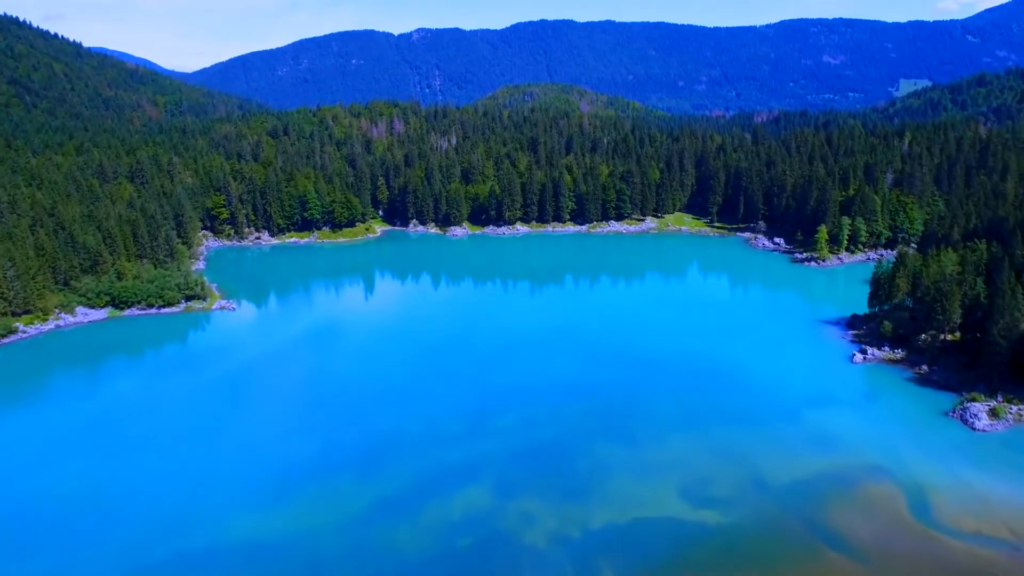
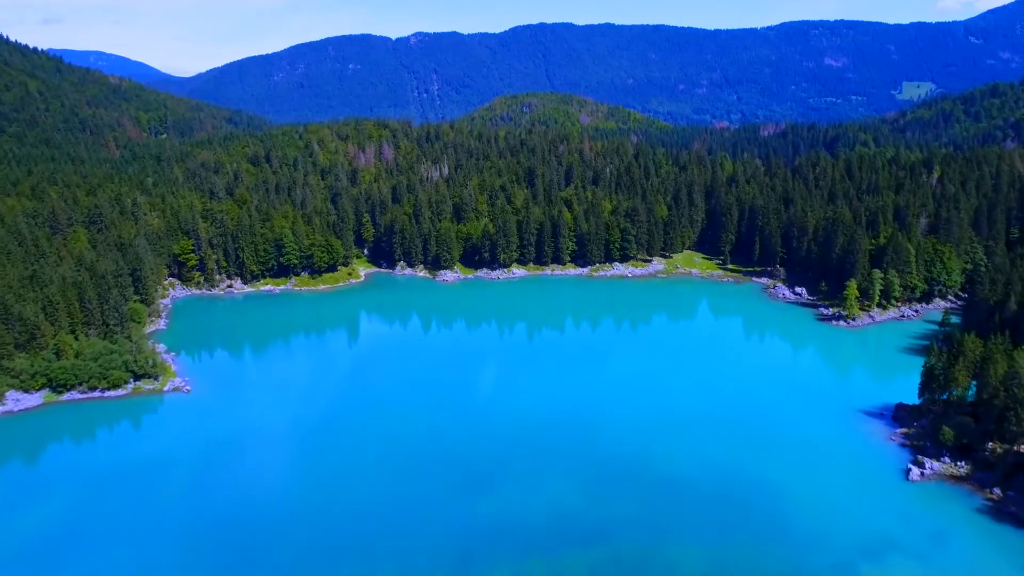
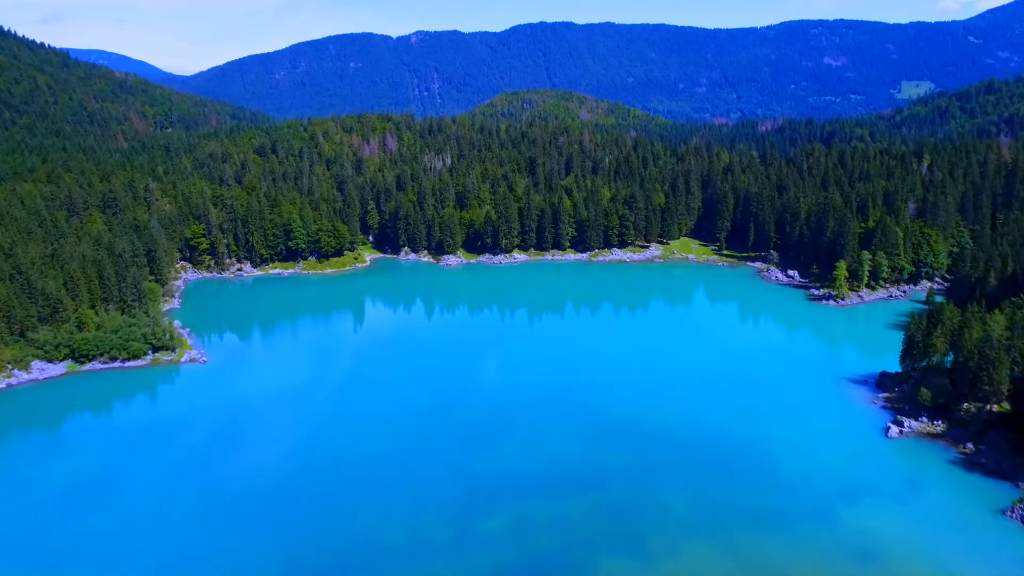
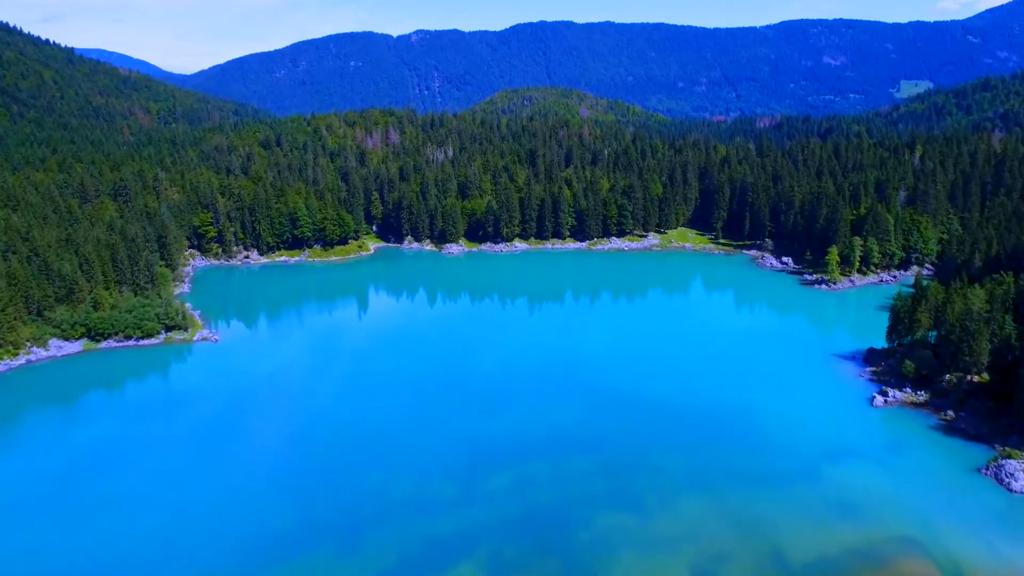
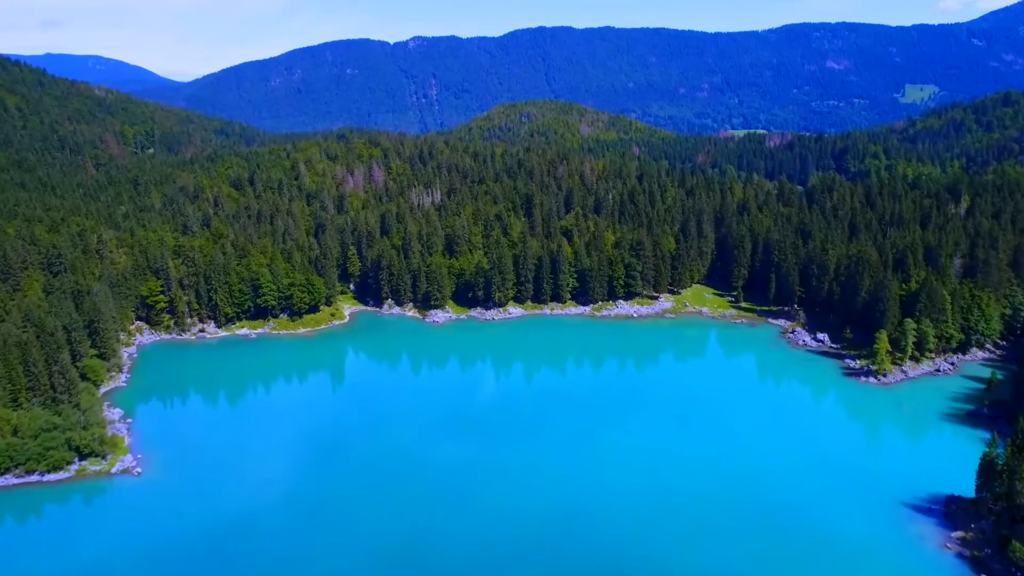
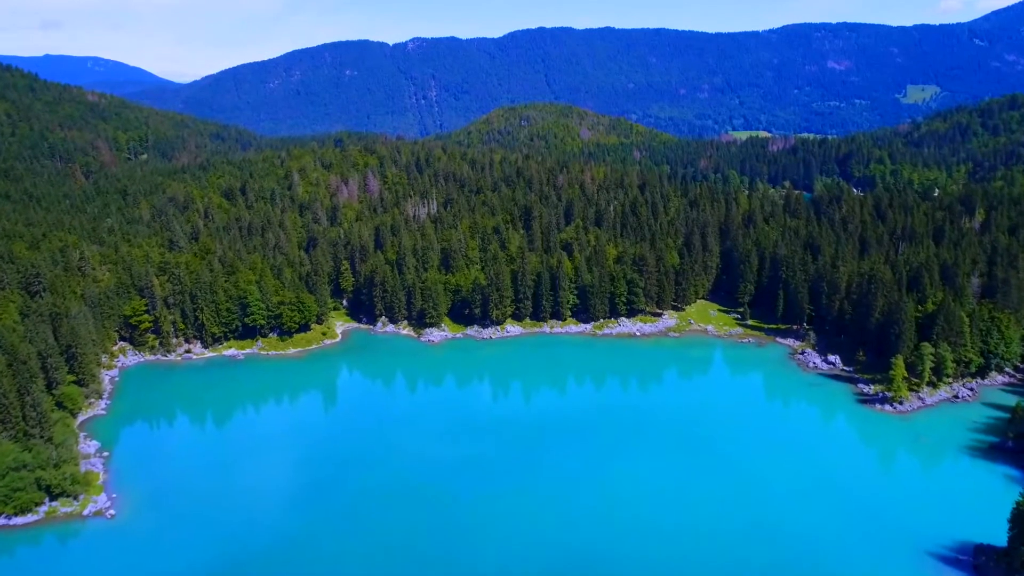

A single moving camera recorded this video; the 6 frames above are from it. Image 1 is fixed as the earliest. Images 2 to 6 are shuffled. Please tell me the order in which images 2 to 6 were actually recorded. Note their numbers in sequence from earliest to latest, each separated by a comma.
4, 3, 2, 5, 6
